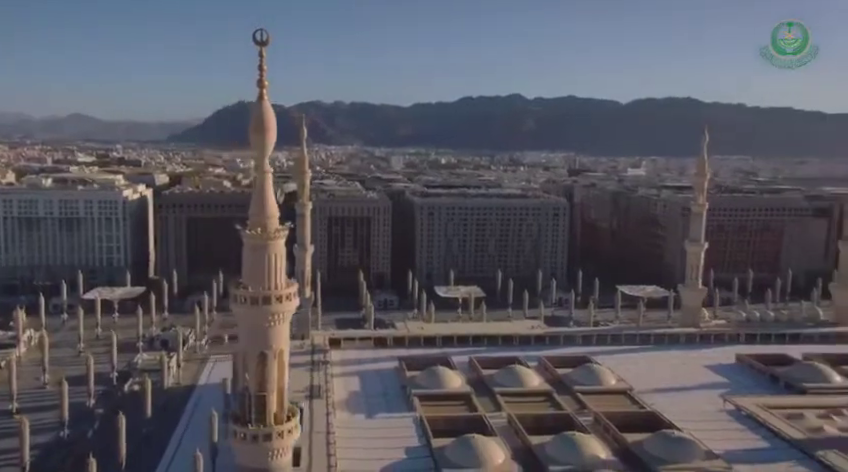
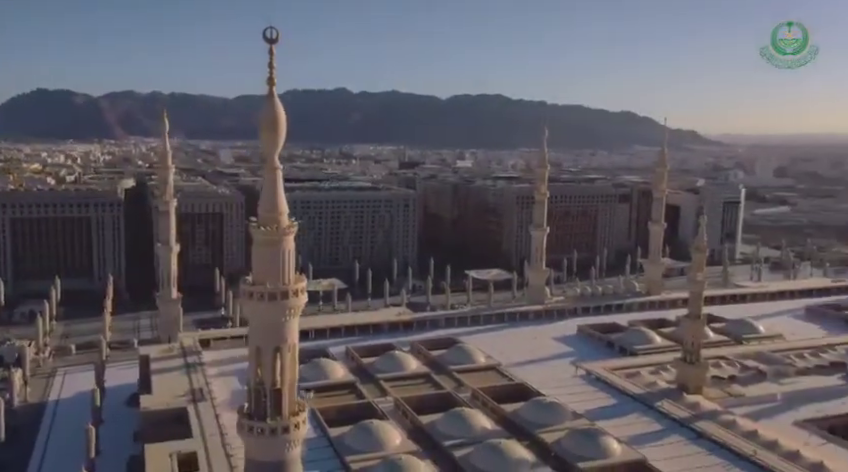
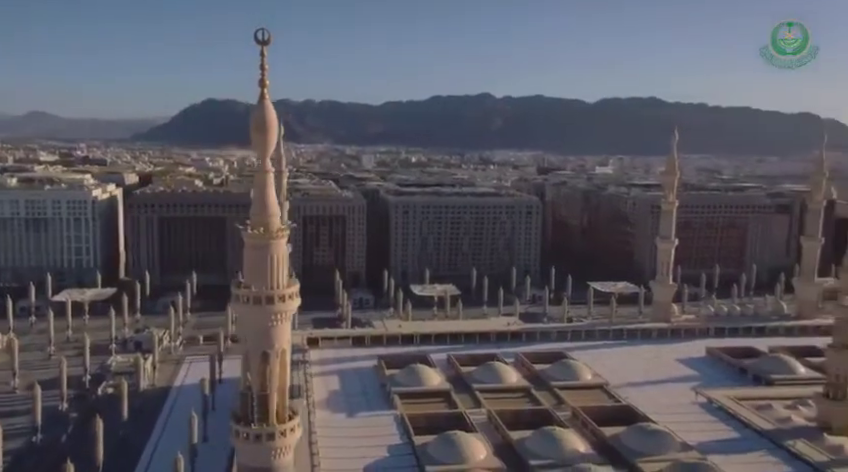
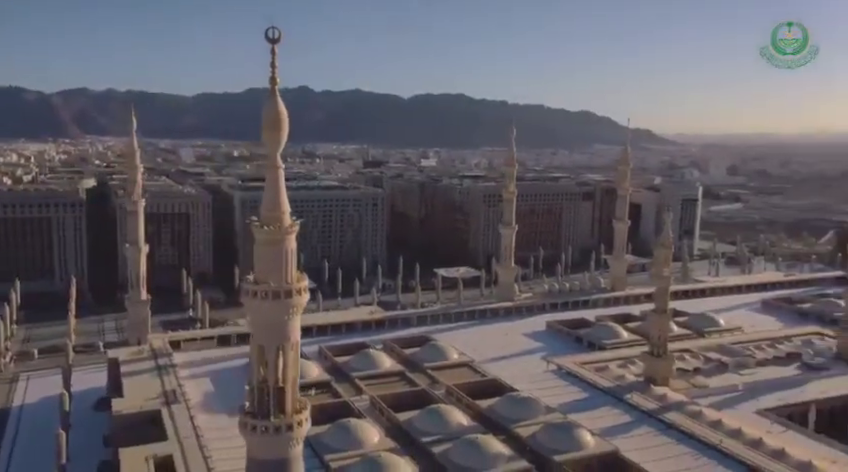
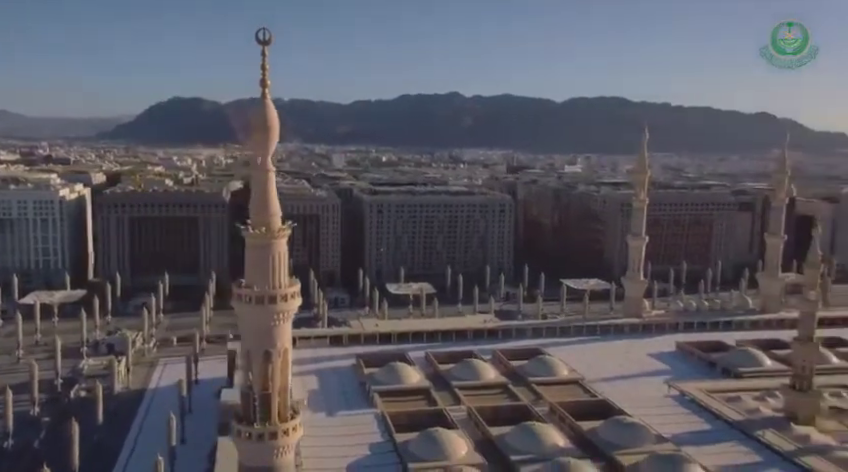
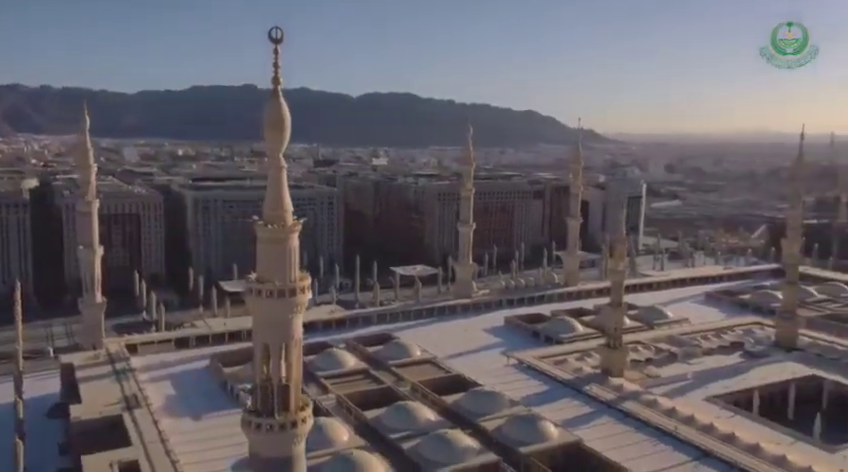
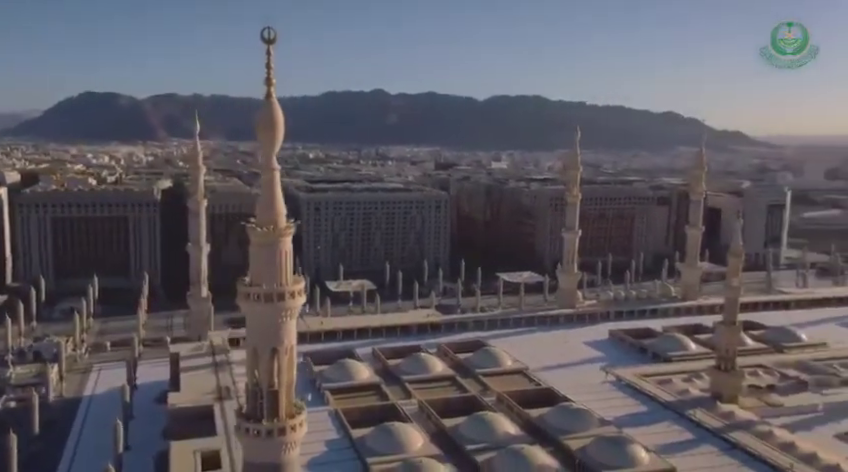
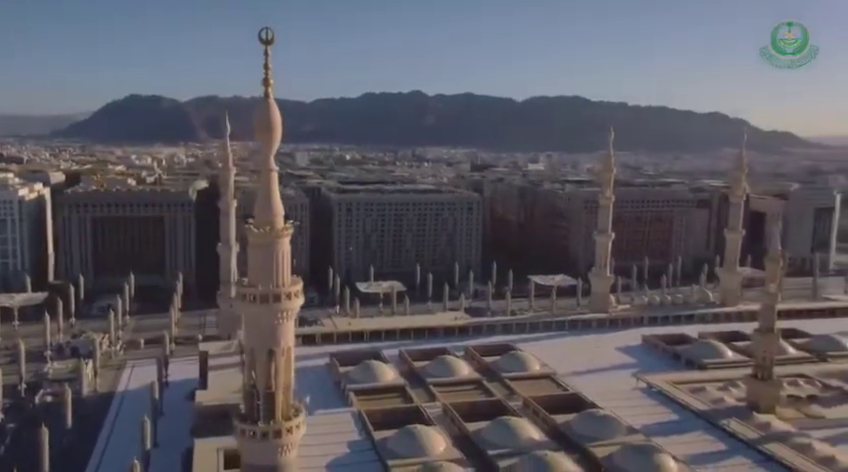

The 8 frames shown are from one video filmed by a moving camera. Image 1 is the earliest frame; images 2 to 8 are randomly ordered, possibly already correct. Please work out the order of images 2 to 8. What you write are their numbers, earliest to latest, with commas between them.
3, 5, 8, 7, 2, 4, 6
